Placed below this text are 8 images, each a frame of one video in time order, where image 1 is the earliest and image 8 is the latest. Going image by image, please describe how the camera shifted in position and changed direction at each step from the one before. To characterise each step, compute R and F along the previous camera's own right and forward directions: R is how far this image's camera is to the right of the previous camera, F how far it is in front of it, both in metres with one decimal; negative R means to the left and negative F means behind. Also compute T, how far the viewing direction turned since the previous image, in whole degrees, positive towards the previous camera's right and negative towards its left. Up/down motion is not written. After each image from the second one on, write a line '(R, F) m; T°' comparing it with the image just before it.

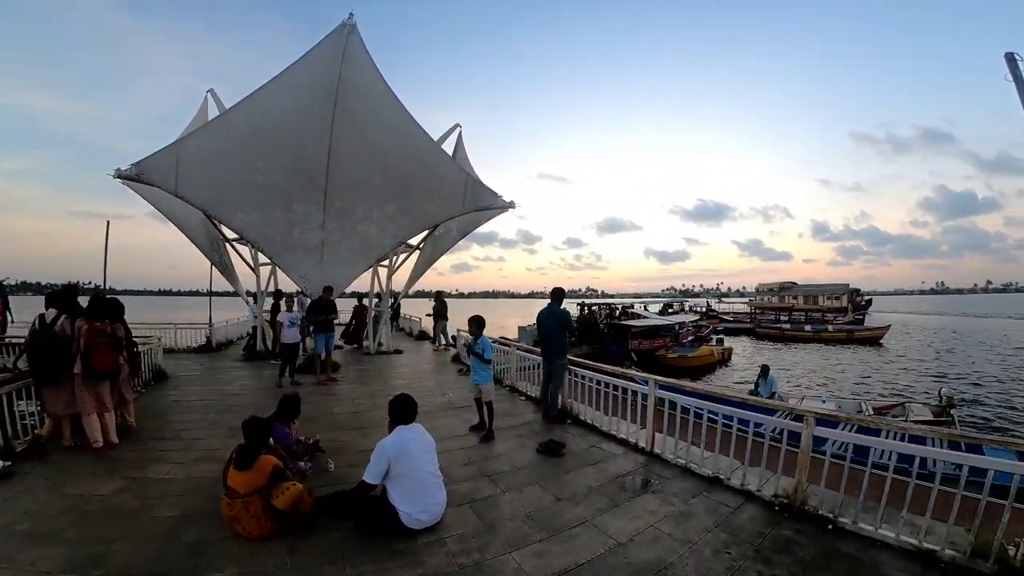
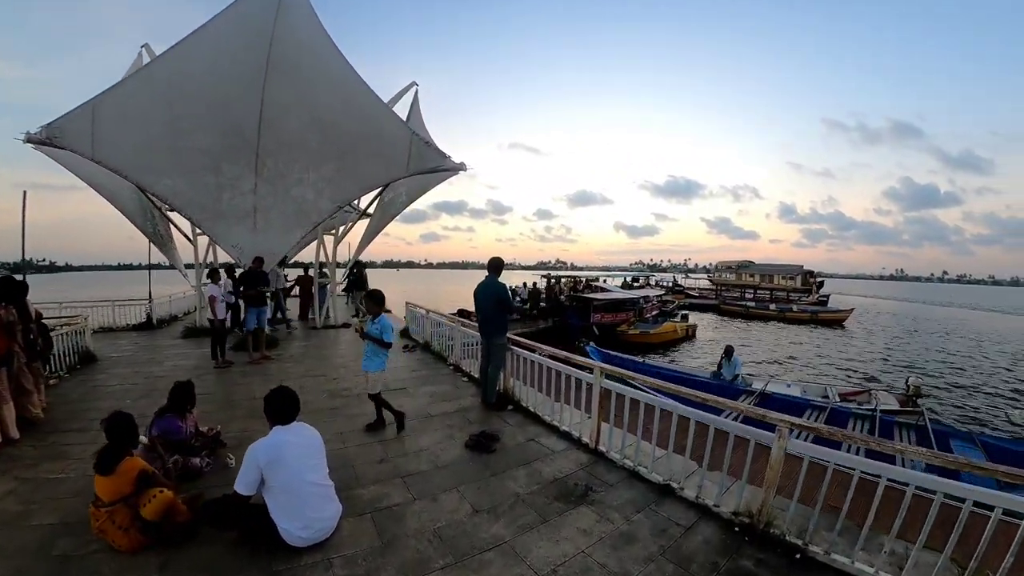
(+0.3, +0.7) m; +3°
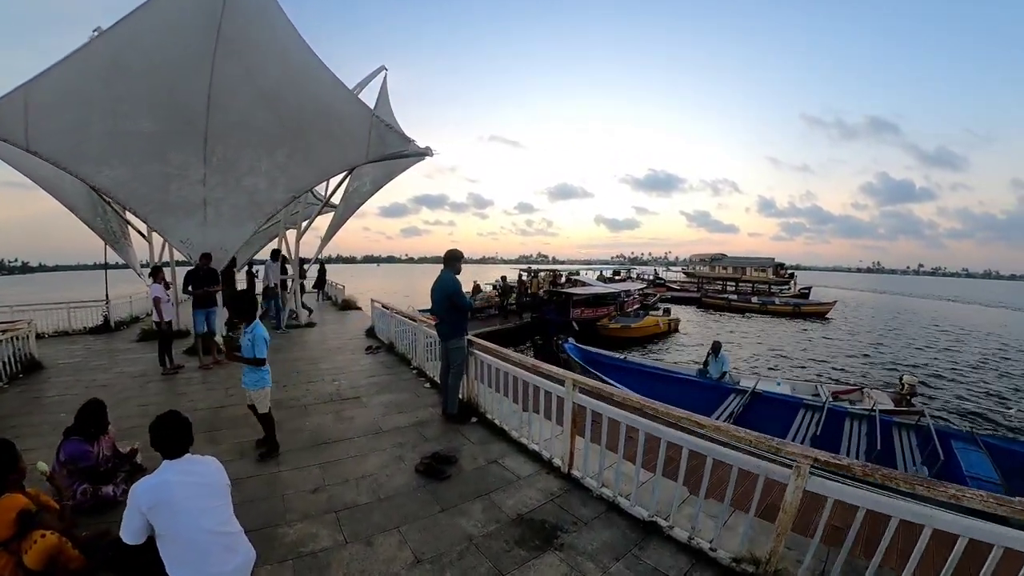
(+0.1, +0.6) m; +2°
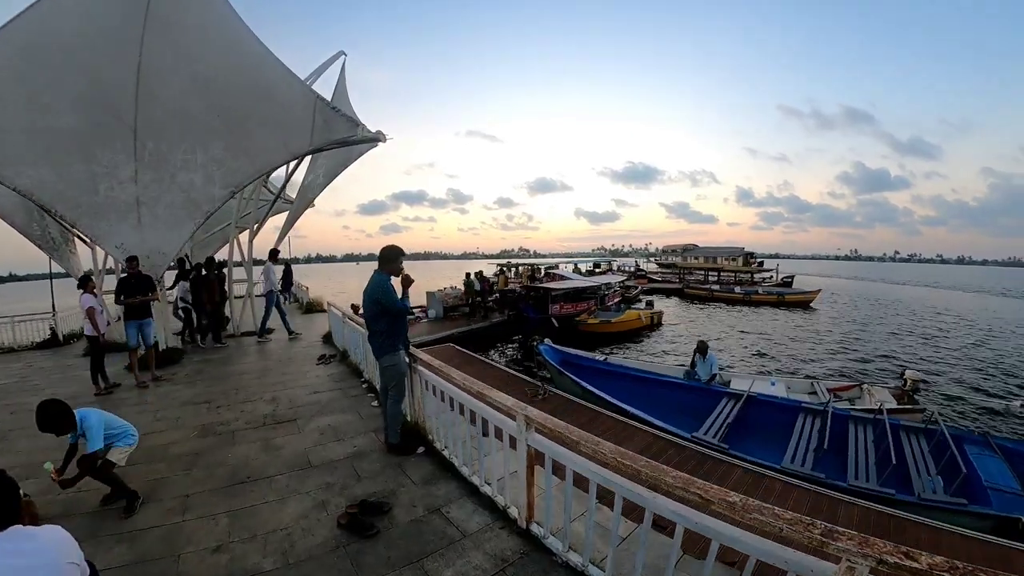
(+0.2, +0.7) m; +2°
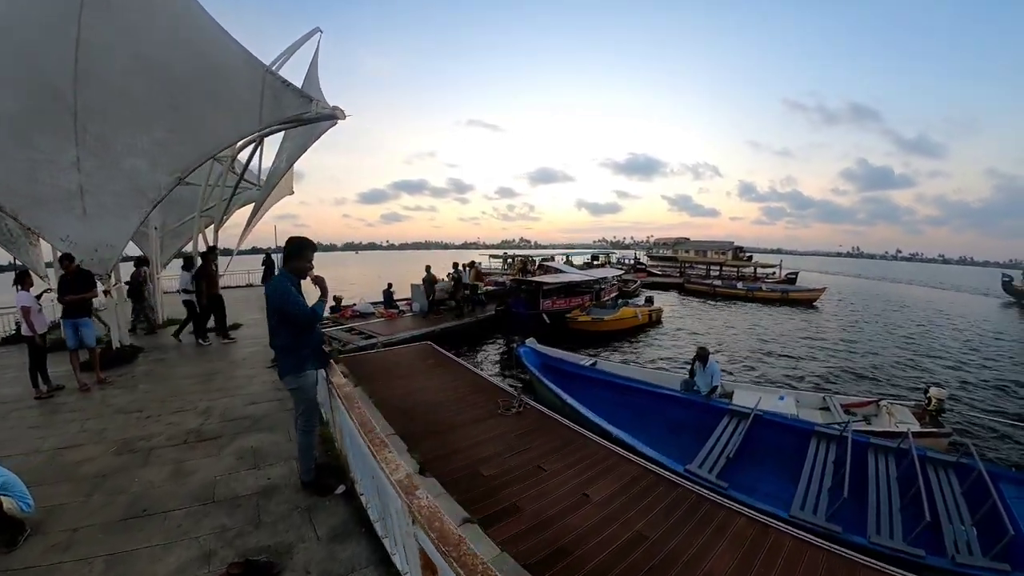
(+0.3, +0.6) m; 0°
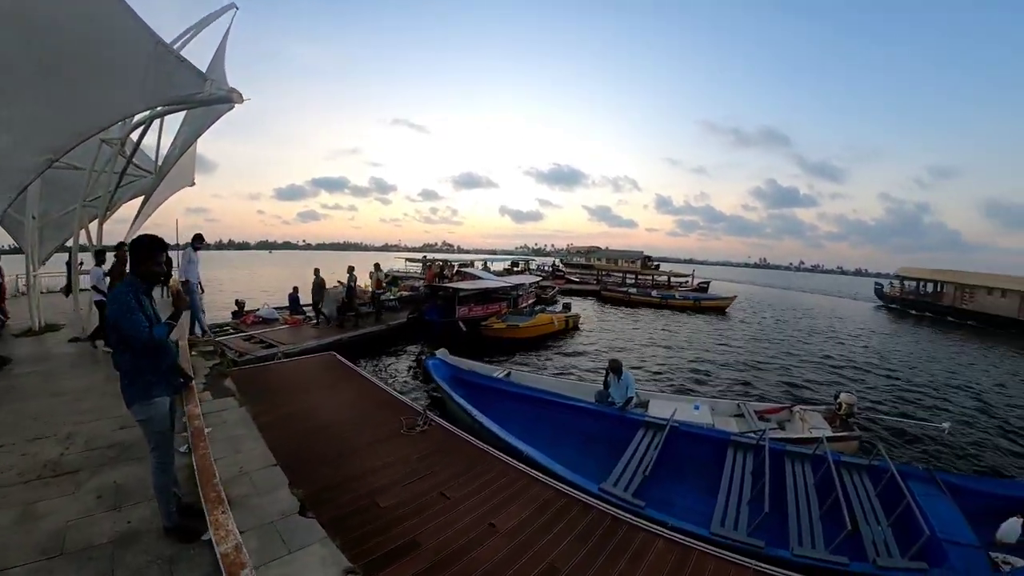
(+0.1, +0.2) m; +7°
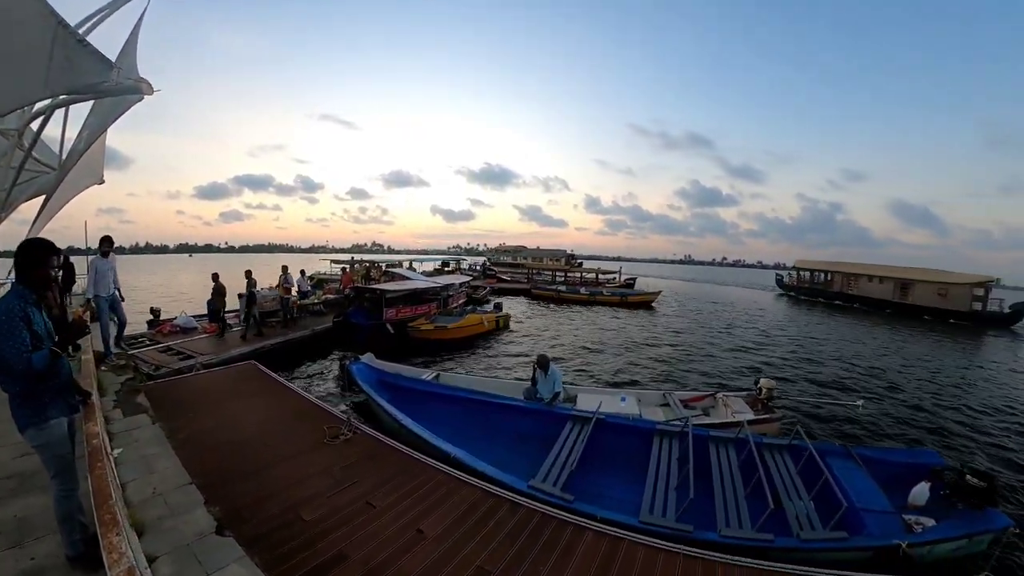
(+0.1, -0.1) m; +6°
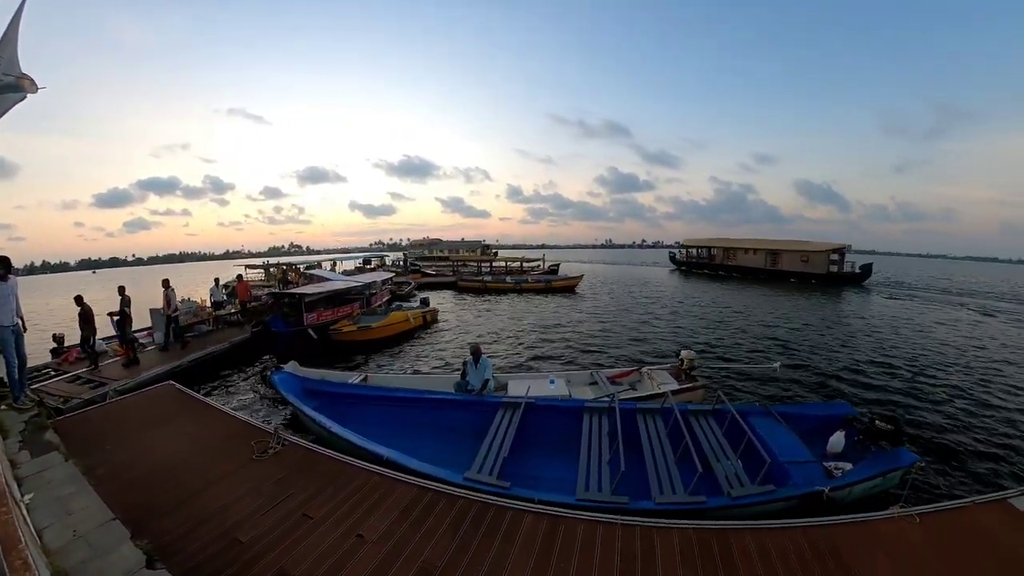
(0.0, -0.1) m; +6°
